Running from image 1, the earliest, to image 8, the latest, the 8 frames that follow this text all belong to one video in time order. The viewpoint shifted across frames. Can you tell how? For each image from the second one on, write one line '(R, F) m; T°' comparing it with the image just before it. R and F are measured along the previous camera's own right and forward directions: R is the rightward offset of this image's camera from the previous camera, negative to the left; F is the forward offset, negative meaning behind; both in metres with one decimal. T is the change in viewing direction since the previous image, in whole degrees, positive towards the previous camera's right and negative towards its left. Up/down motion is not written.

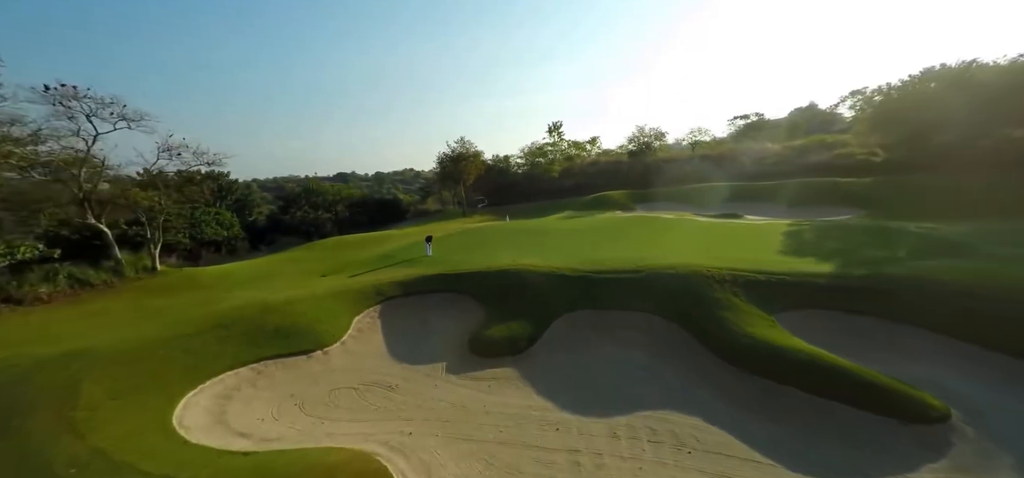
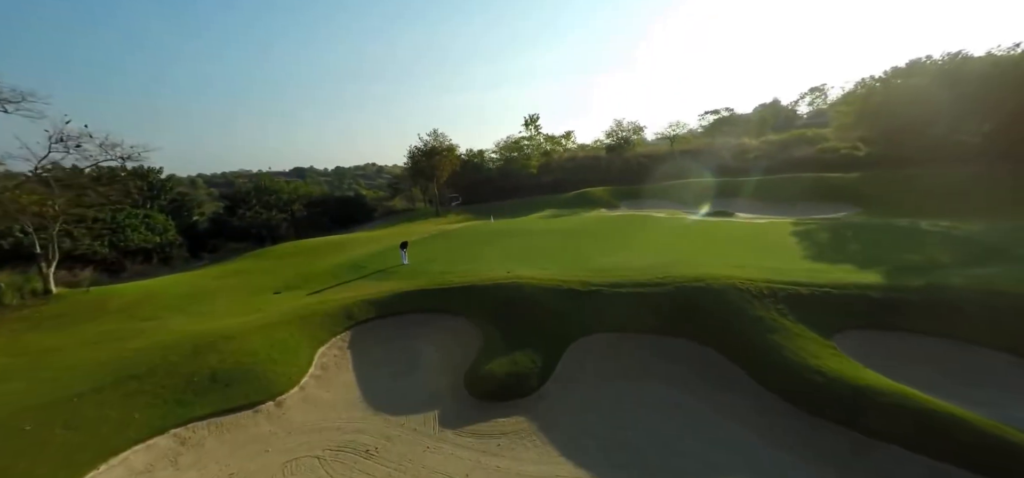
(-1.0, +2.5) m; +5°
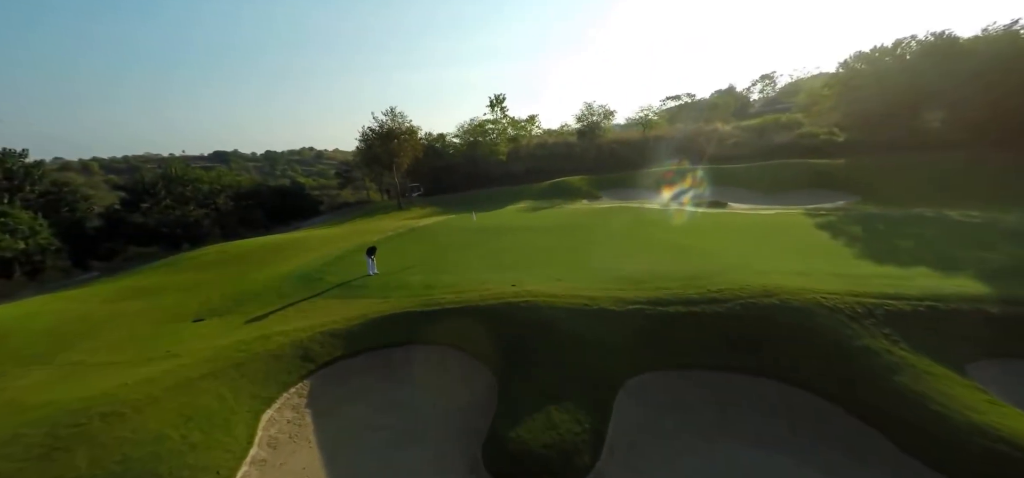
(-1.8, +3.5) m; +7°
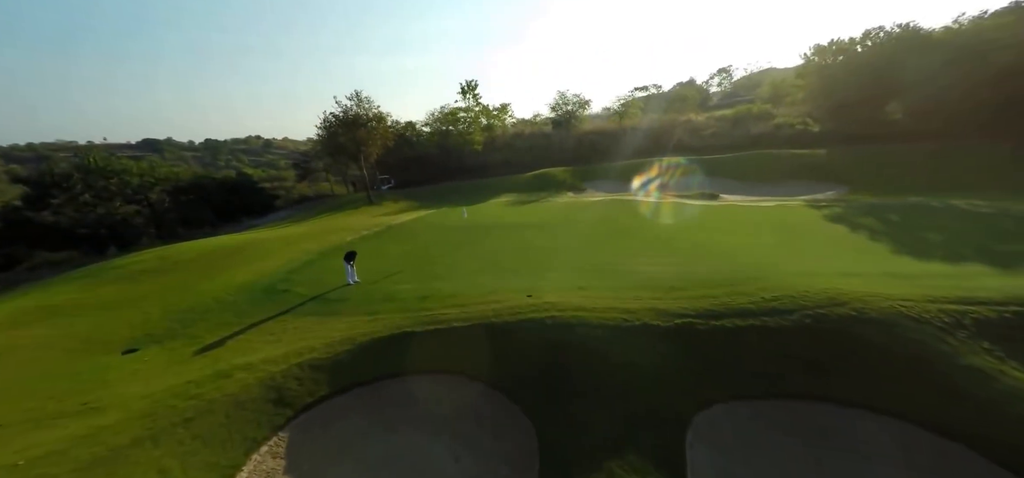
(-1.5, +2.0) m; +6°
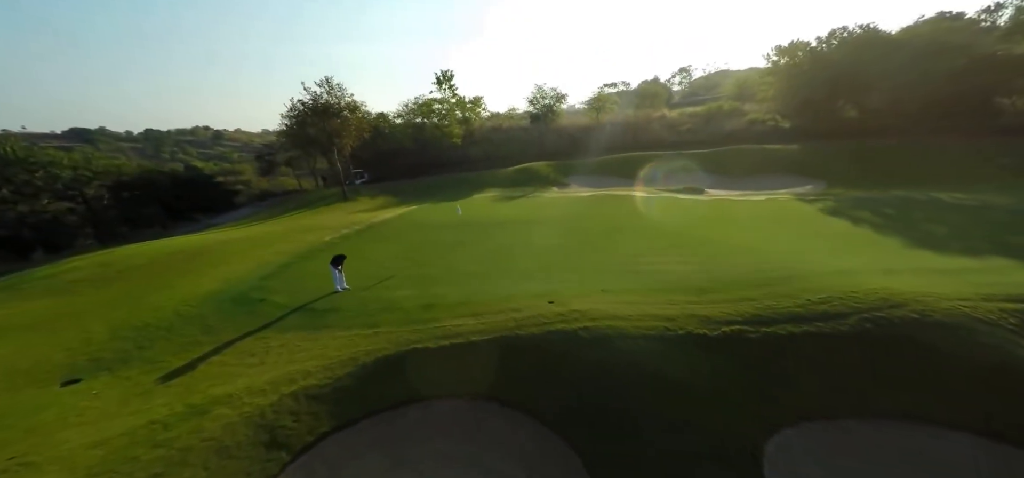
(-1.4, +1.2) m; +5°
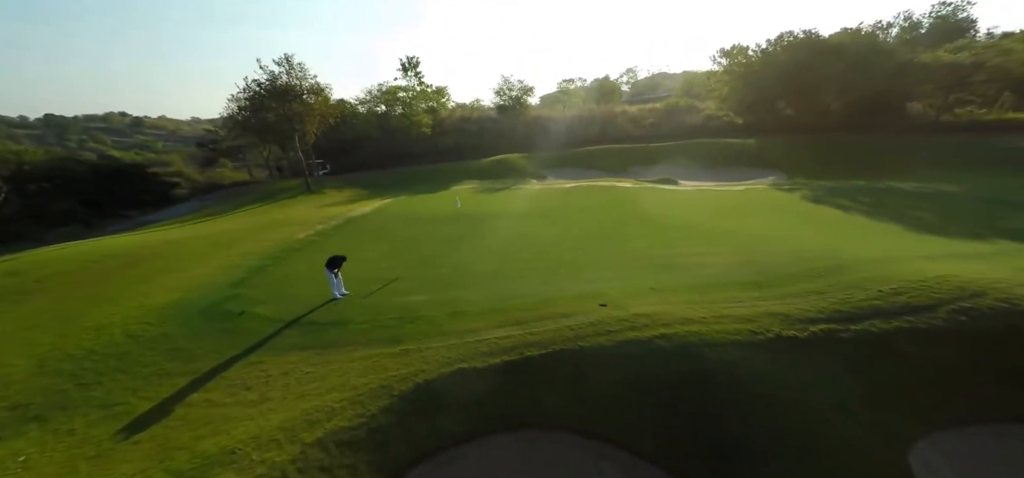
(-2.1, +1.4) m; +7°
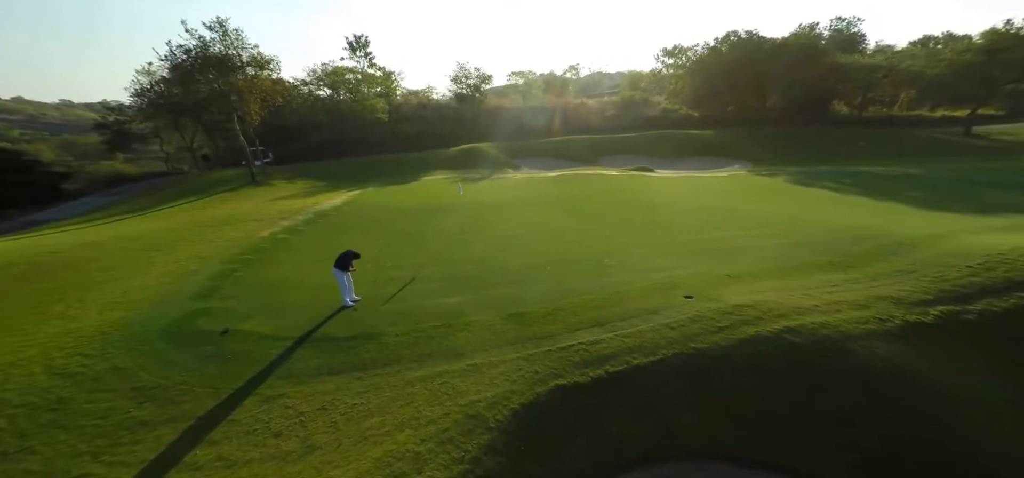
(-2.6, +1.8) m; +8°
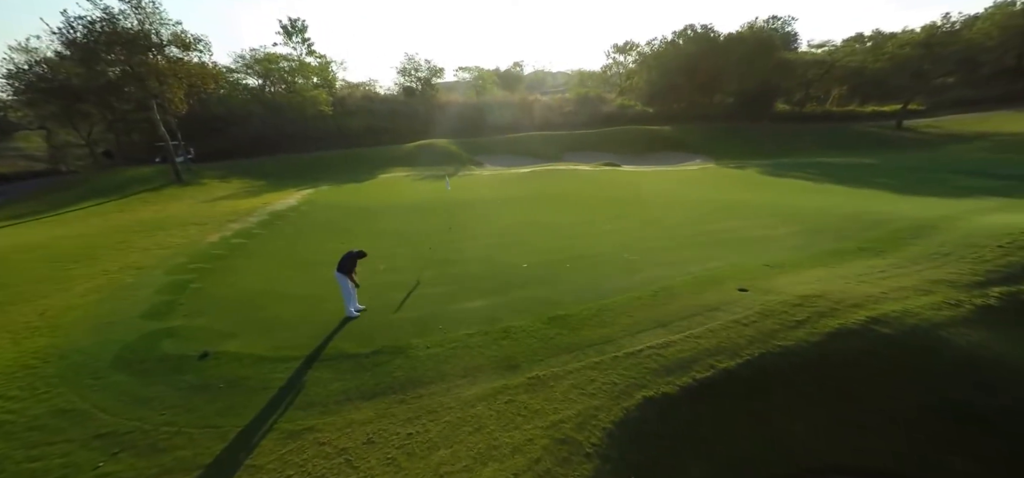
(-1.7, +1.2) m; +8°
